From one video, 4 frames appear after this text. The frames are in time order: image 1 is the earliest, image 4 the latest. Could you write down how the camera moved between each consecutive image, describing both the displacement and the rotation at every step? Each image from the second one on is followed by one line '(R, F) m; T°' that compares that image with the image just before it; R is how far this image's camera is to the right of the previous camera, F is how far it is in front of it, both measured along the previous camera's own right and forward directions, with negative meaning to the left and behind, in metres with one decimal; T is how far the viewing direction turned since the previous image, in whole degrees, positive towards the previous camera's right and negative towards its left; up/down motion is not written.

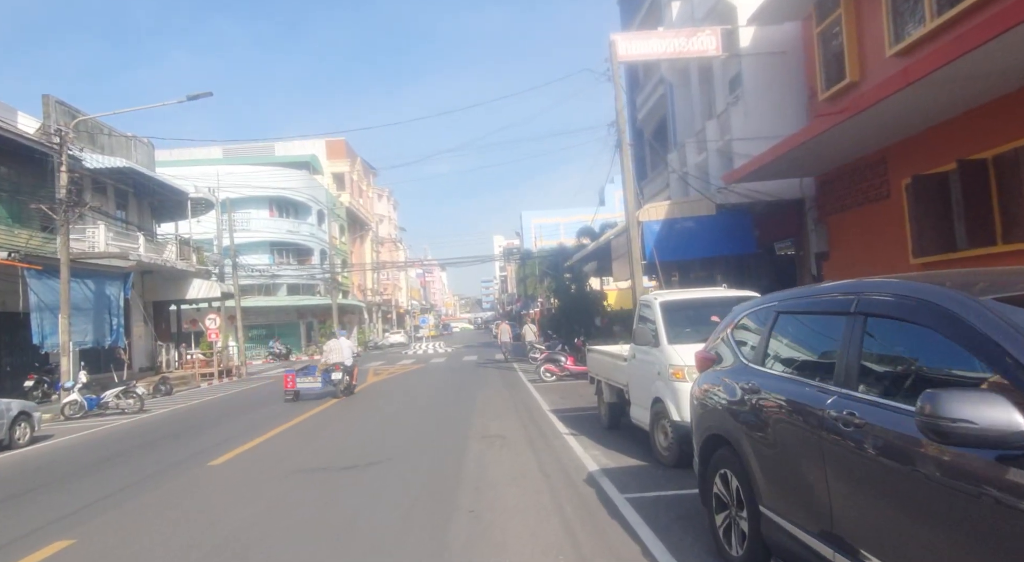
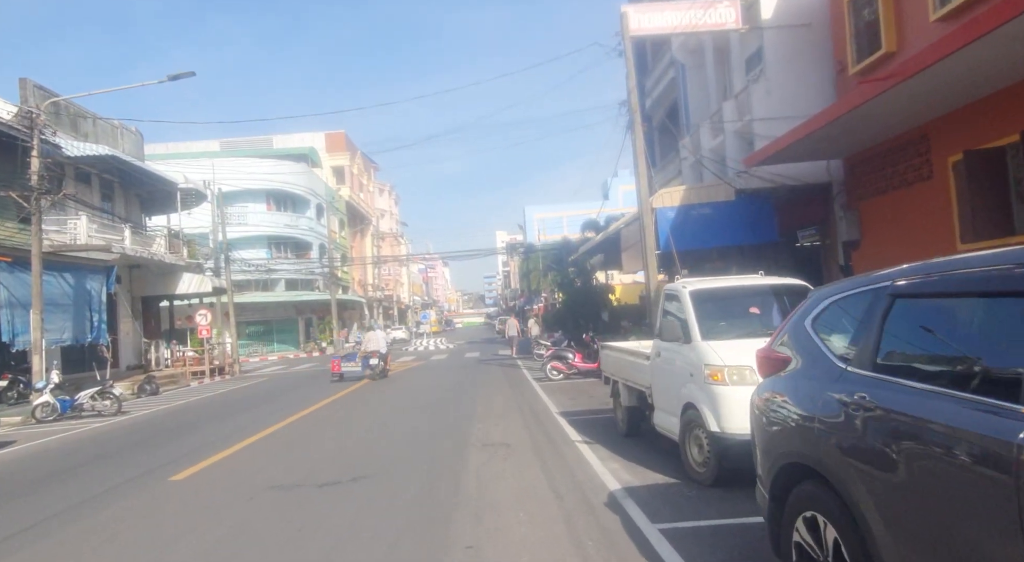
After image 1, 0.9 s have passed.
(0.0, +1.3) m; 0°
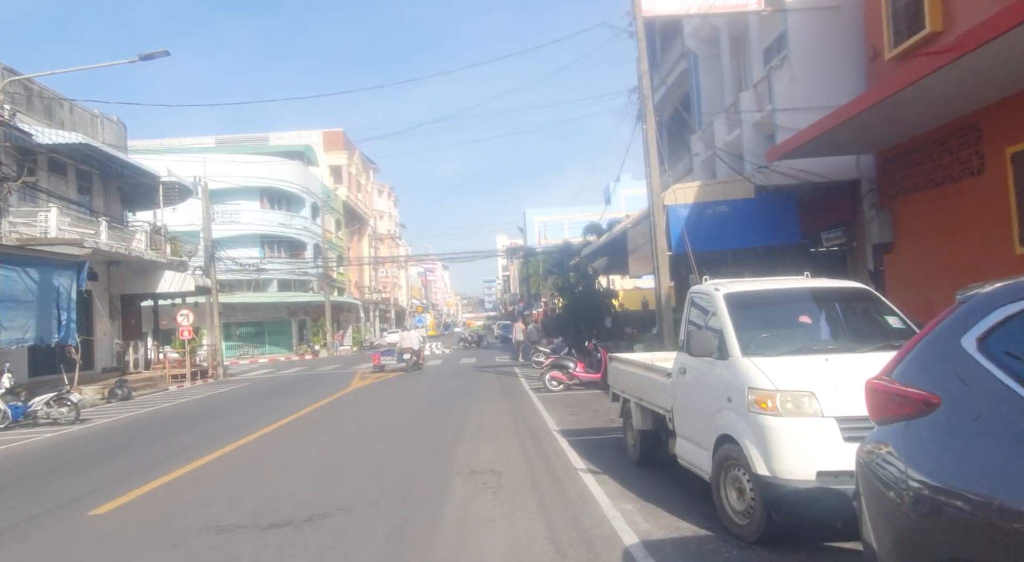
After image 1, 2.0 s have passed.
(+0.1, +1.5) m; 0°
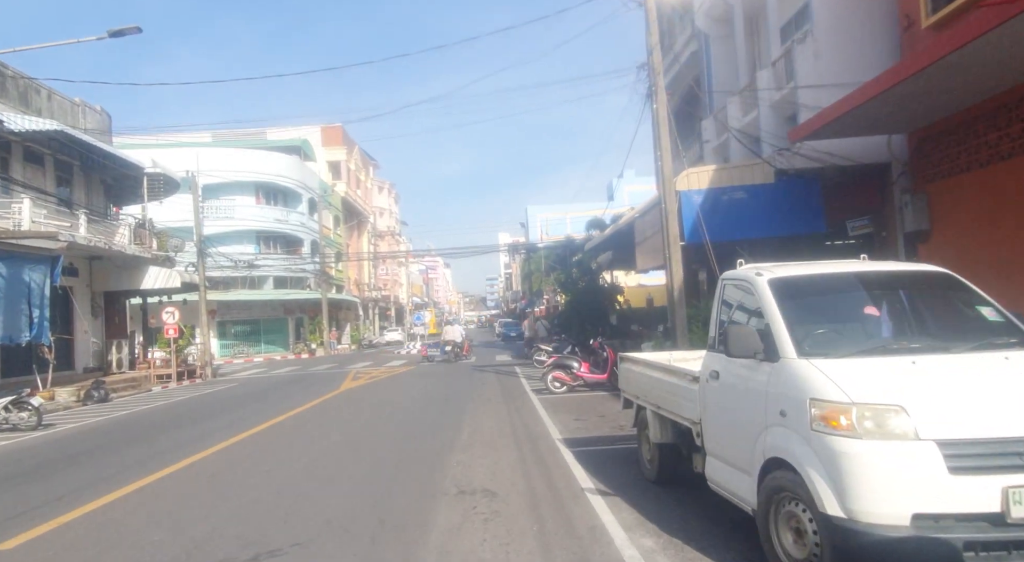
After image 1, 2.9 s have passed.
(+0.1, +1.3) m; 0°
